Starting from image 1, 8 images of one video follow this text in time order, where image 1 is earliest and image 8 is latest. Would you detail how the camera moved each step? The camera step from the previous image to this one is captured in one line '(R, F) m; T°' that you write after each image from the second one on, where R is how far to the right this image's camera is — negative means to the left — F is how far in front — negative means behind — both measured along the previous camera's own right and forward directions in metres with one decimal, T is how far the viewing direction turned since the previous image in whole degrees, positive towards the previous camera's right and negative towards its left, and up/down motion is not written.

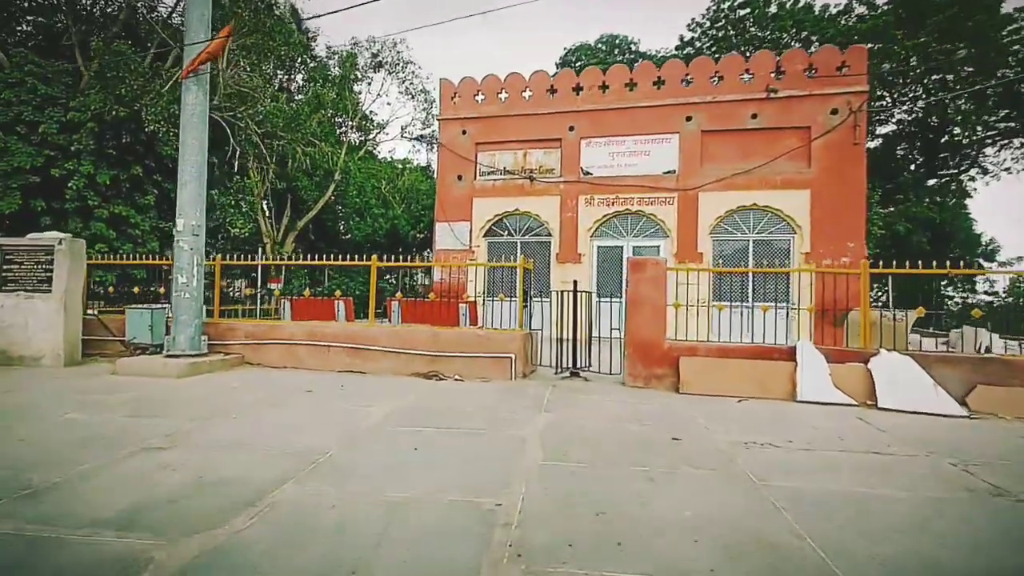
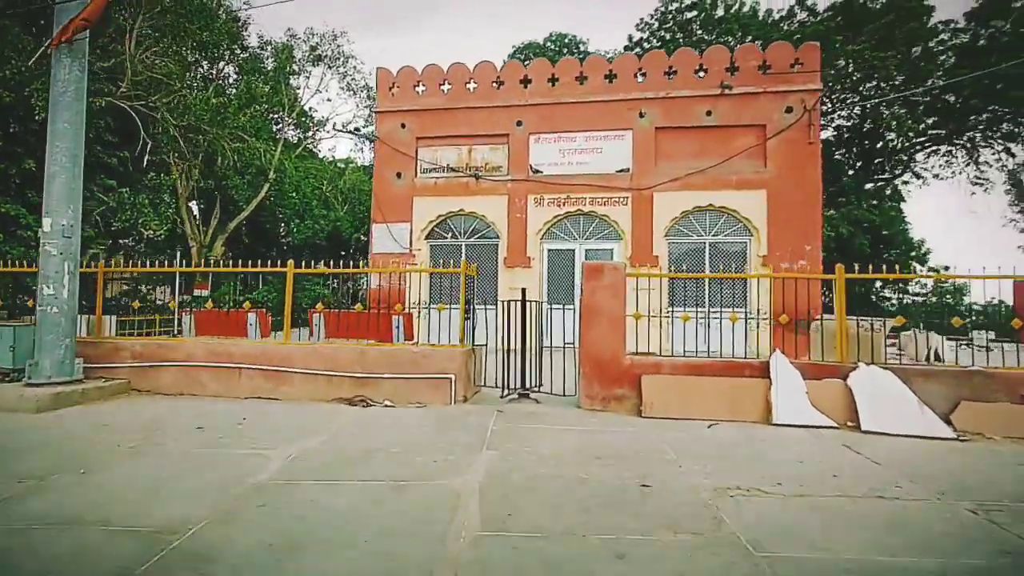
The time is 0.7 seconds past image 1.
(+0.1, +1.1) m; +5°
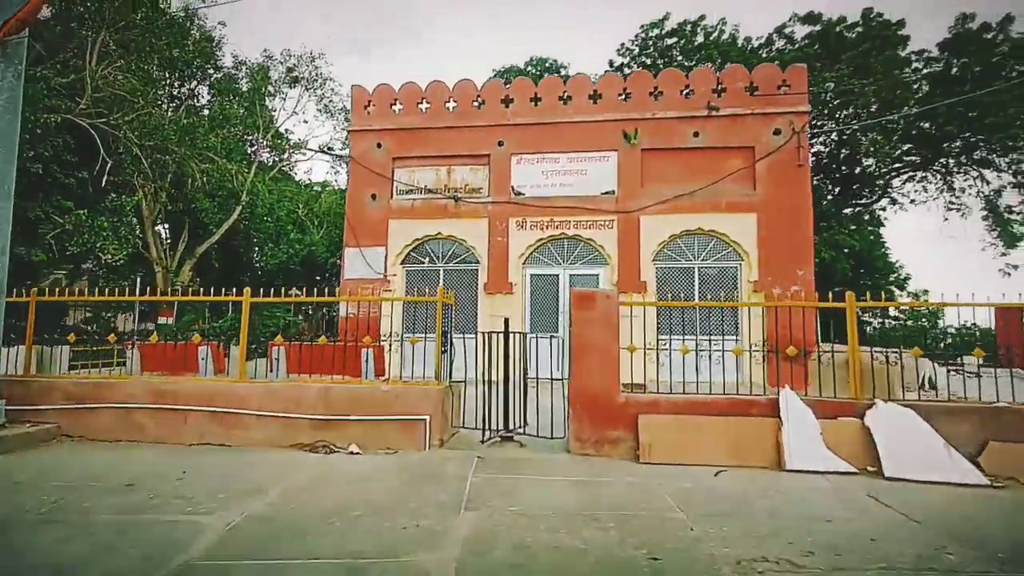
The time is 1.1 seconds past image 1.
(0.0, +0.7) m; +2°
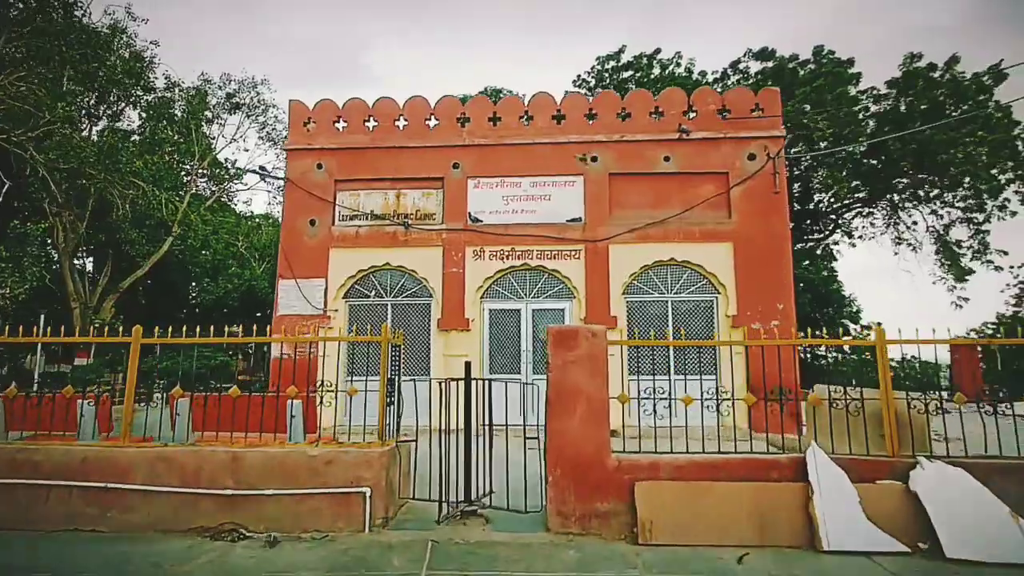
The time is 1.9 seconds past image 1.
(-0.1, +1.4) m; +5°
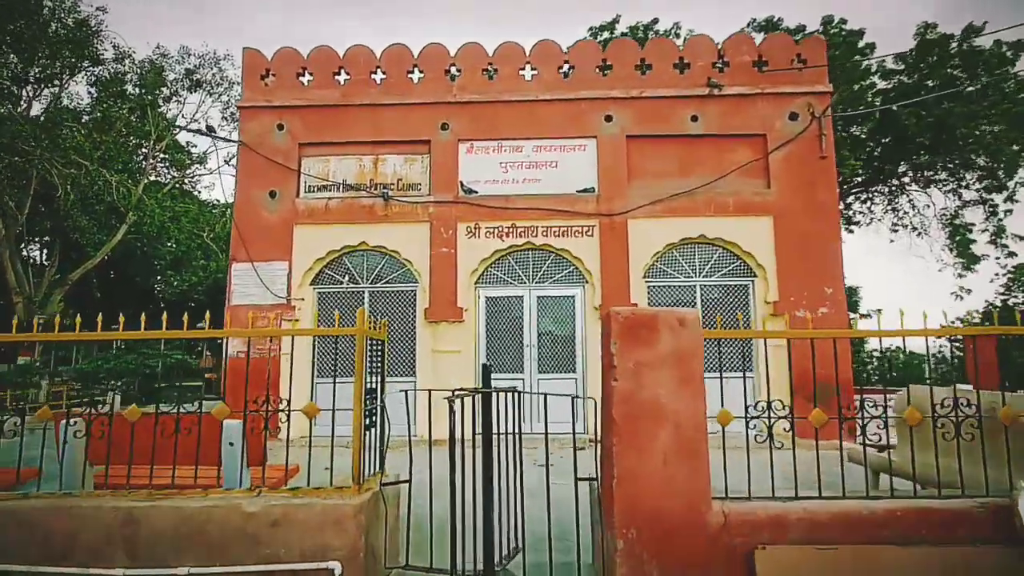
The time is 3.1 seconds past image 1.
(-0.4, +2.0) m; +2°
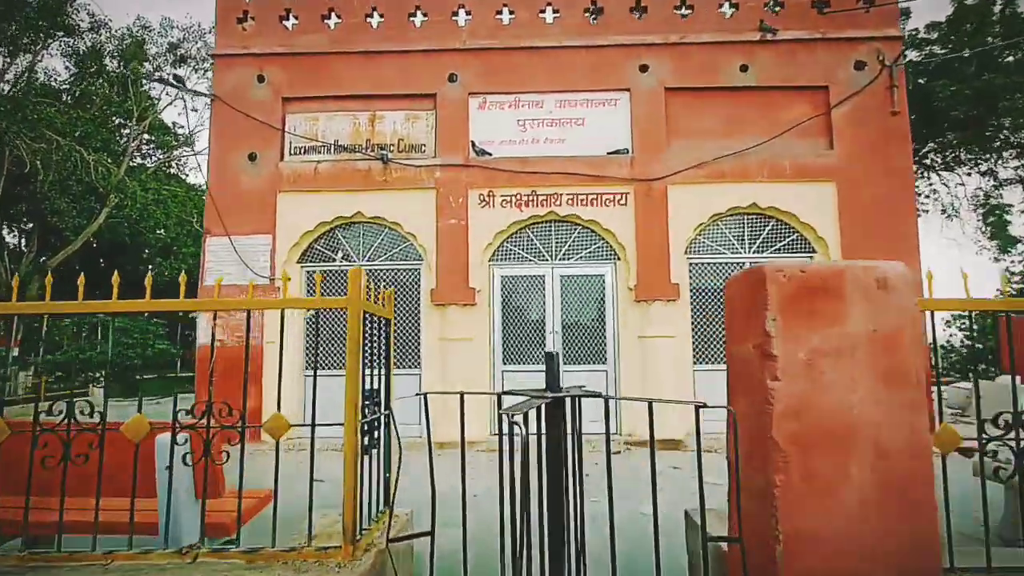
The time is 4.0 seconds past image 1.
(-0.4, +1.5) m; 0°
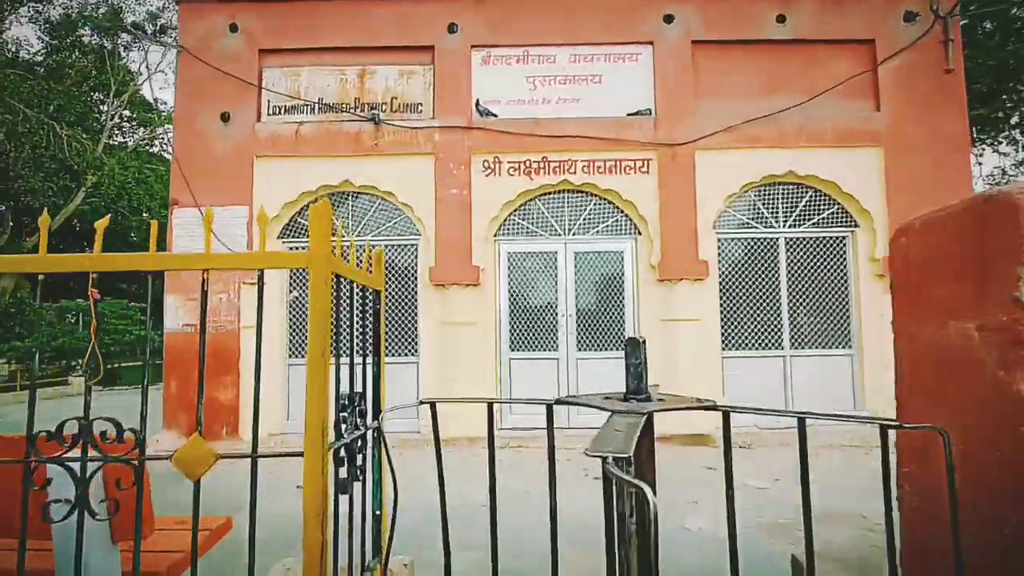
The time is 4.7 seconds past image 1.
(-0.2, +1.0) m; +1°
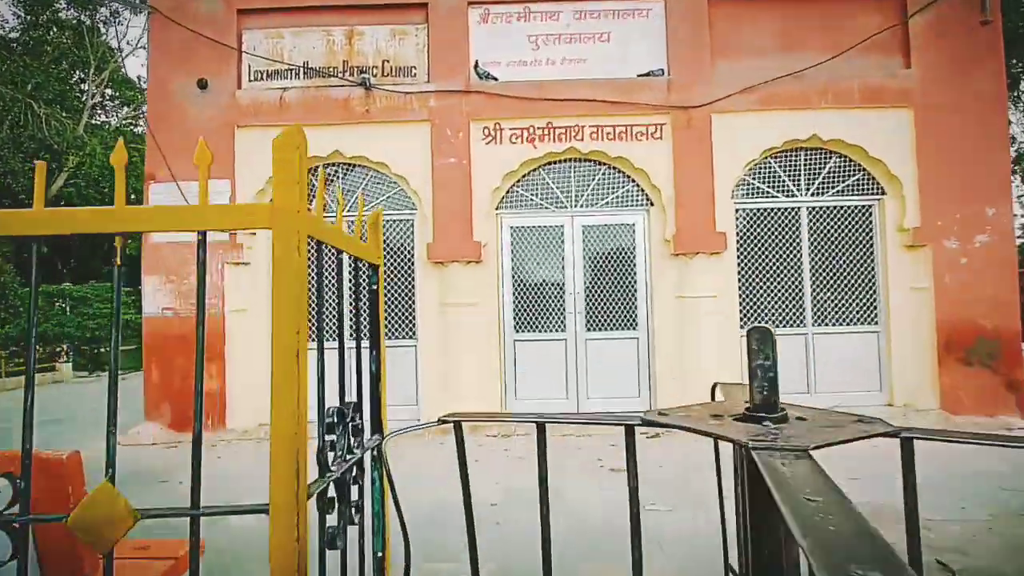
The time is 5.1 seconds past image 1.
(-0.1, +0.5) m; 0°
